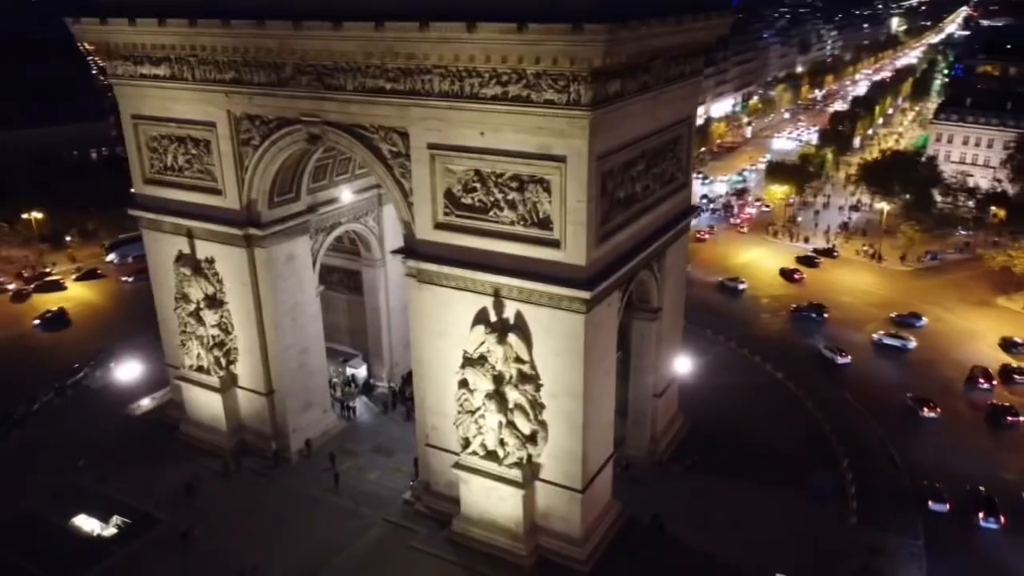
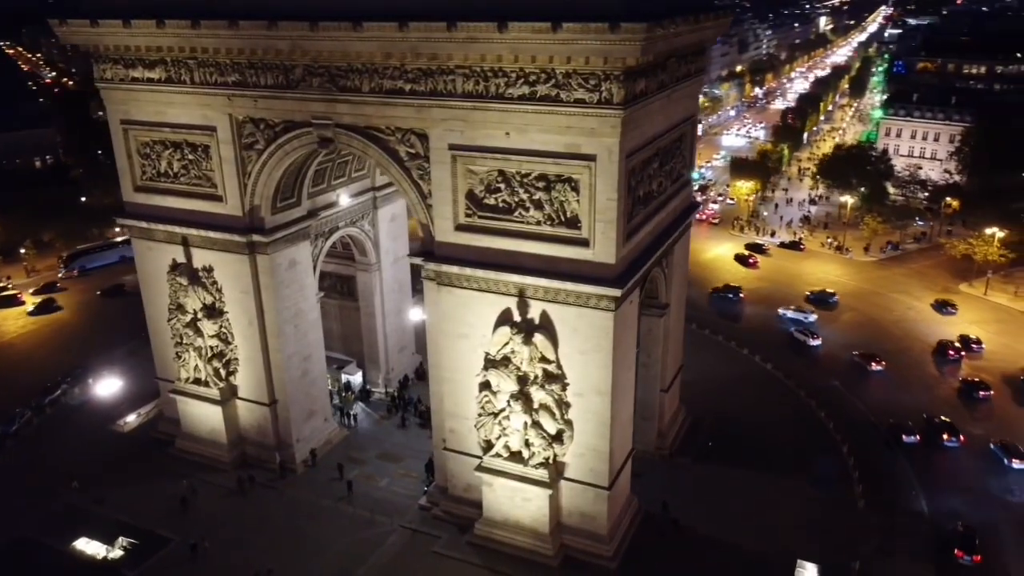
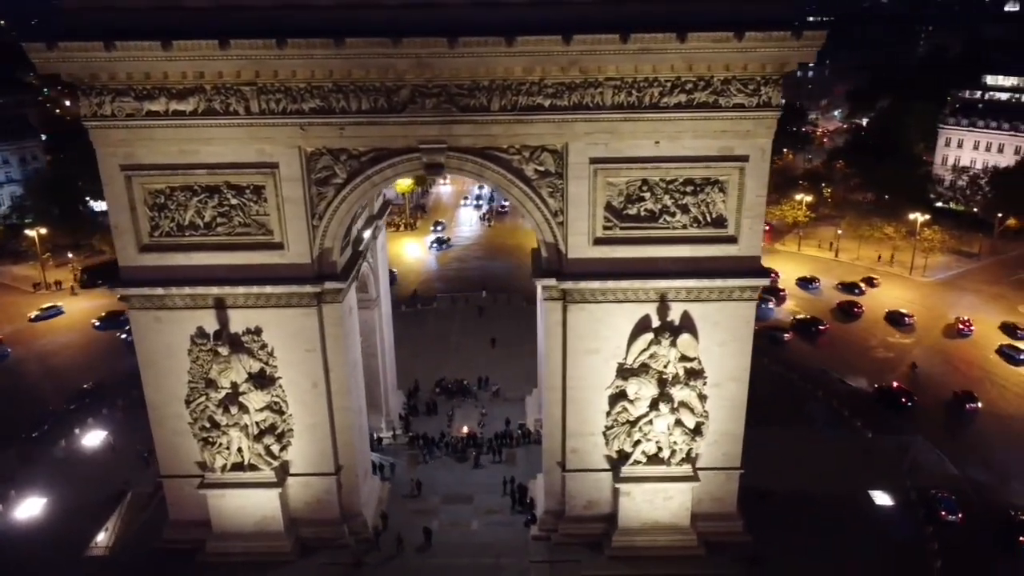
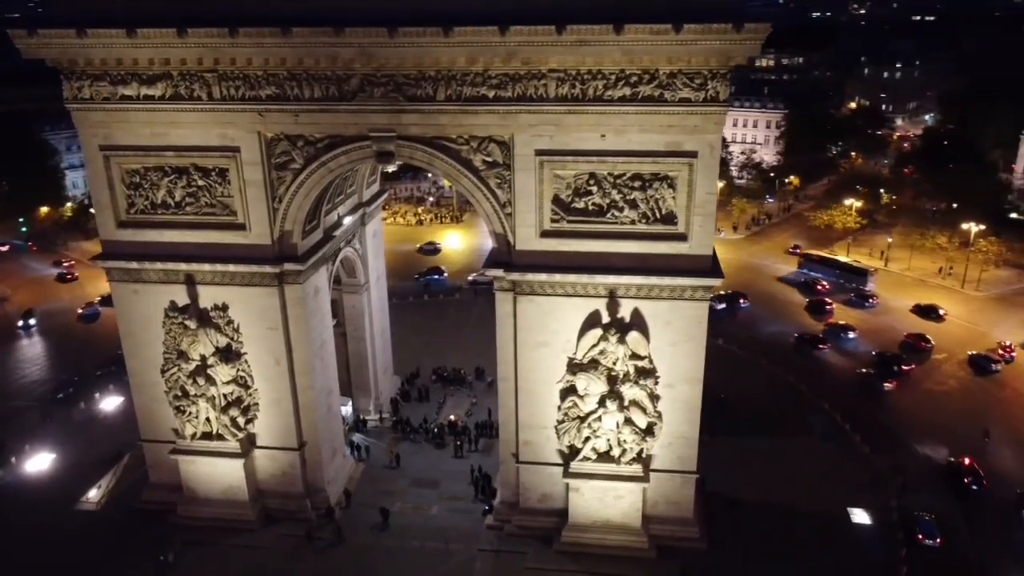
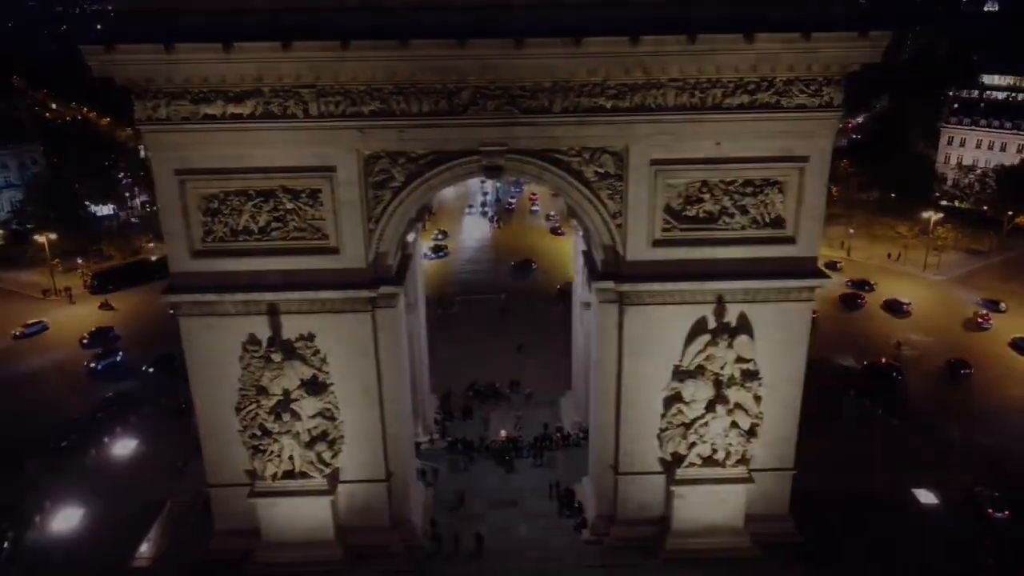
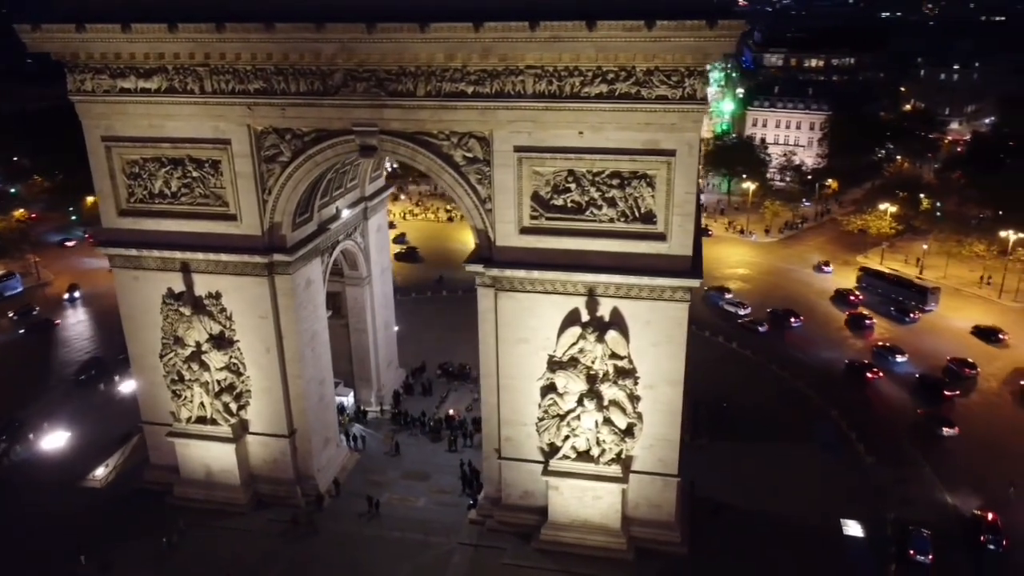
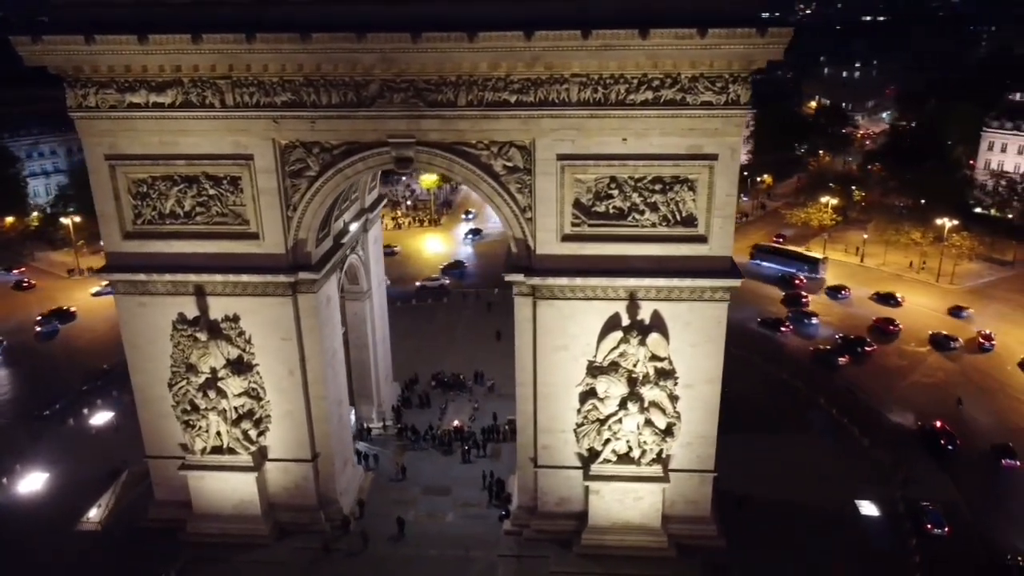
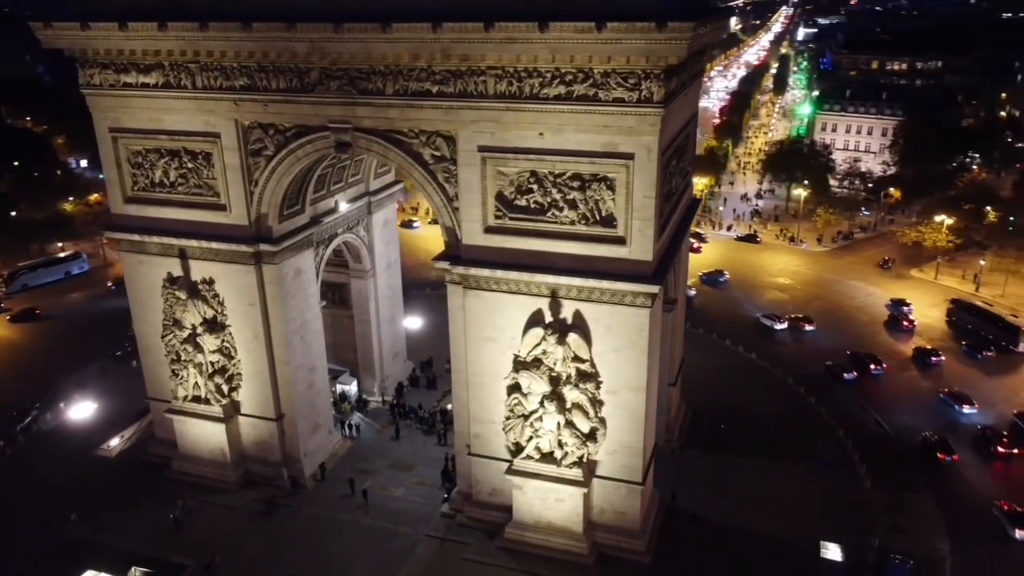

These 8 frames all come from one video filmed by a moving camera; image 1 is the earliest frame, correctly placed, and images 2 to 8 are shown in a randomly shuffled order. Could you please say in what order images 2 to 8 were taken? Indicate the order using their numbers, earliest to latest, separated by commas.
2, 8, 6, 4, 7, 3, 5
